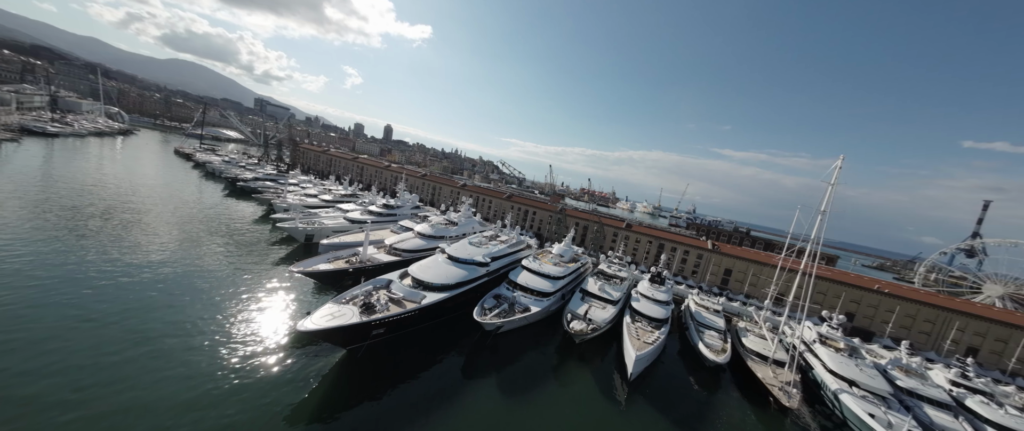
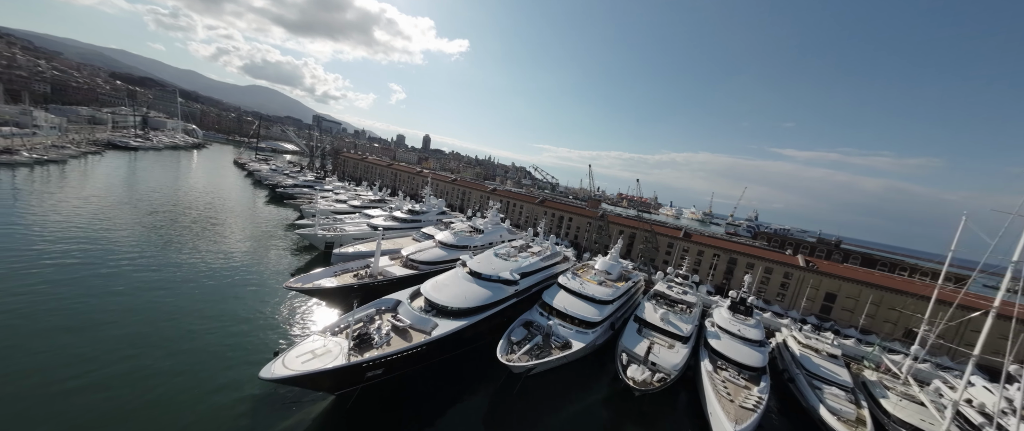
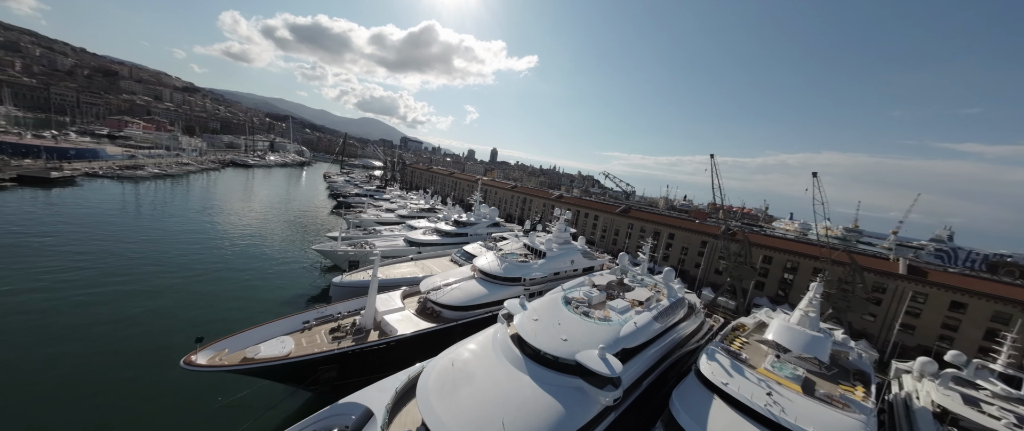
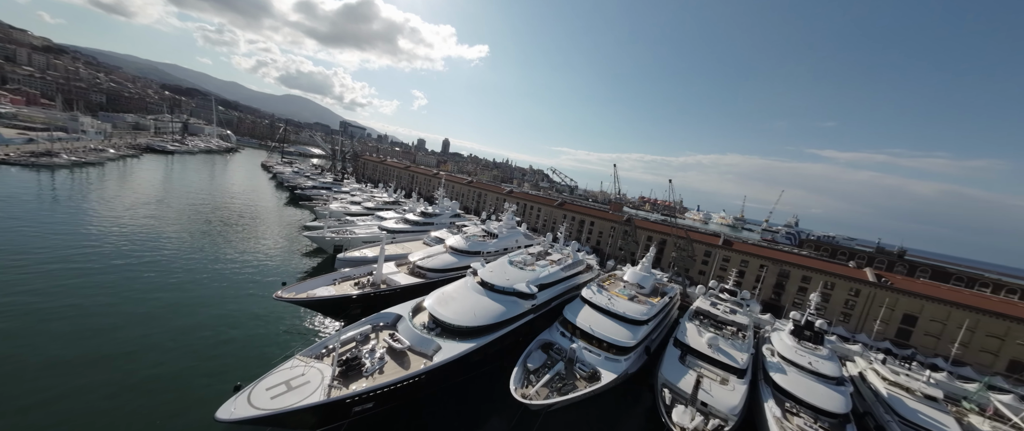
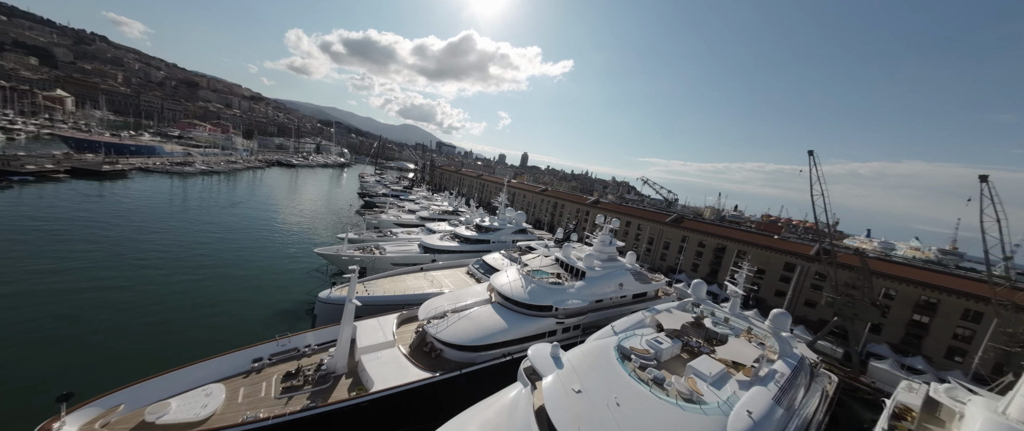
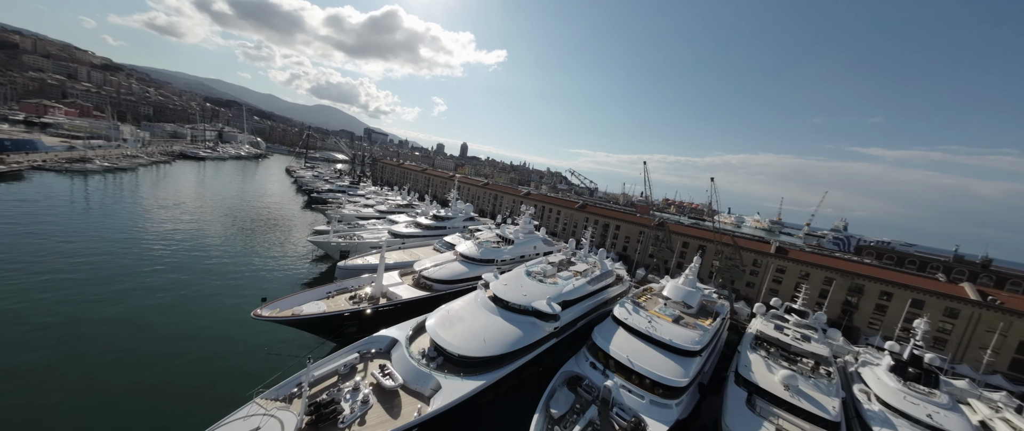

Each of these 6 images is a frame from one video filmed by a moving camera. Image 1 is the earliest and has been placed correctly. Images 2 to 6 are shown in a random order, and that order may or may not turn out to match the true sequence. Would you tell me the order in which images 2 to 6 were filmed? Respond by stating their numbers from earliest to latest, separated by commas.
2, 4, 6, 3, 5
